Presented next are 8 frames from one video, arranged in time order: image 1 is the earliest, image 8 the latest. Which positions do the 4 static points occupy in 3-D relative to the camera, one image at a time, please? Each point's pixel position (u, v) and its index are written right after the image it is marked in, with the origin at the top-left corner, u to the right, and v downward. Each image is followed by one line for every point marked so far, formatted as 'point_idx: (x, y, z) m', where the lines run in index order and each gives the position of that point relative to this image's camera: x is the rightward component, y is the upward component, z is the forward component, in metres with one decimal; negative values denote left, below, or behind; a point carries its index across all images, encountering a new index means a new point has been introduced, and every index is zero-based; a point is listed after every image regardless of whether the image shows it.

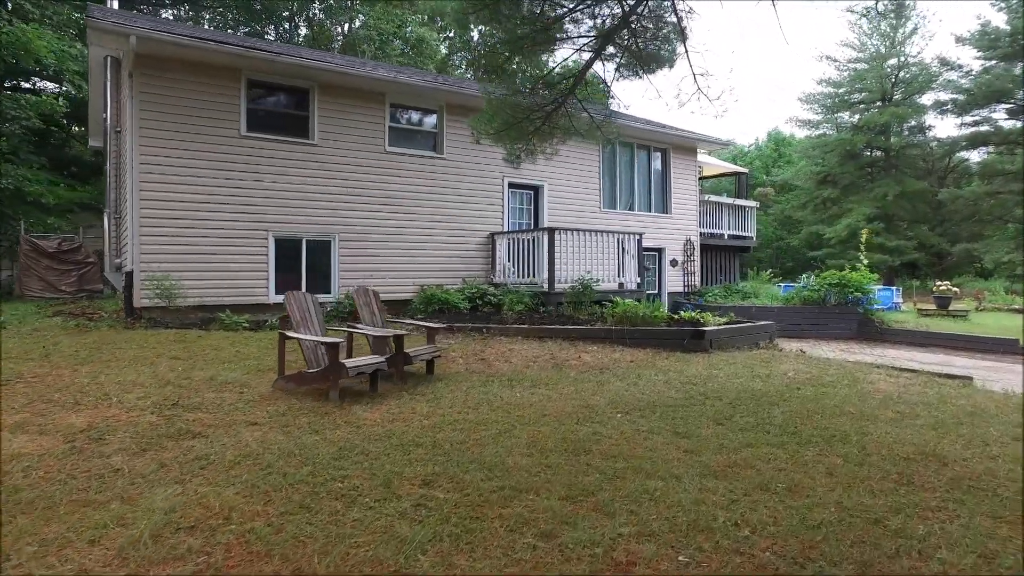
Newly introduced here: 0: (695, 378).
0: (+2.0, -1.0, +6.3) m
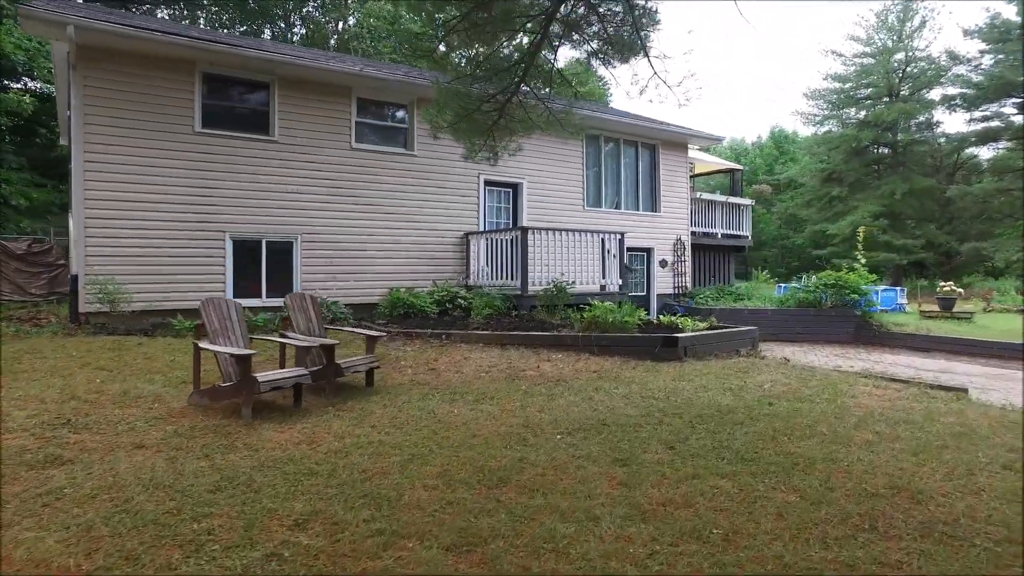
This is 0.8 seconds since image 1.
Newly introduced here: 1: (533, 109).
0: (+1.5, -1.1, +5.8) m
1: (+0.2, +2.0, +6.5) m
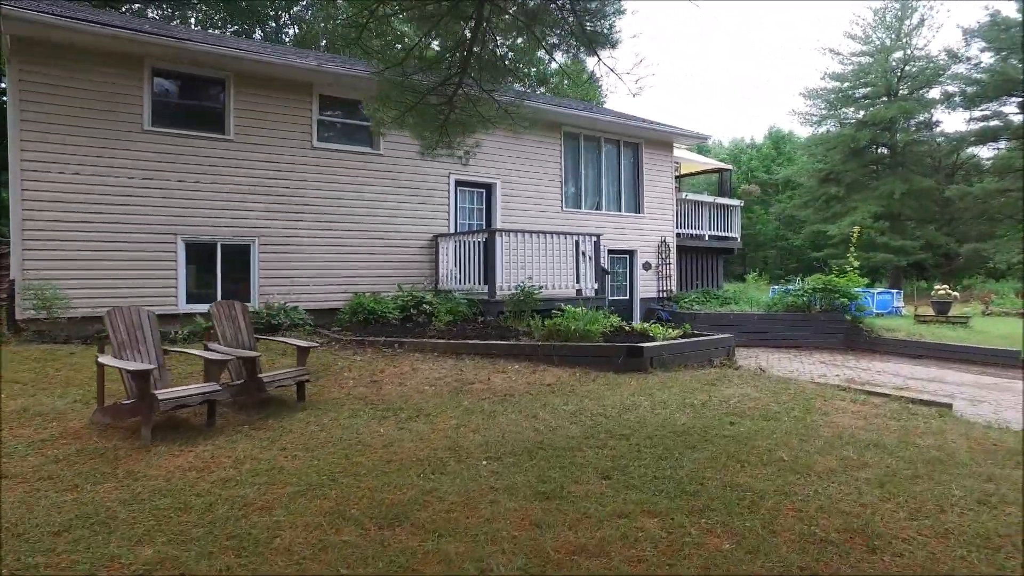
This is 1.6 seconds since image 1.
0: (+0.9, -1.1, +5.3) m
1: (-0.3, +1.9, +6.0) m
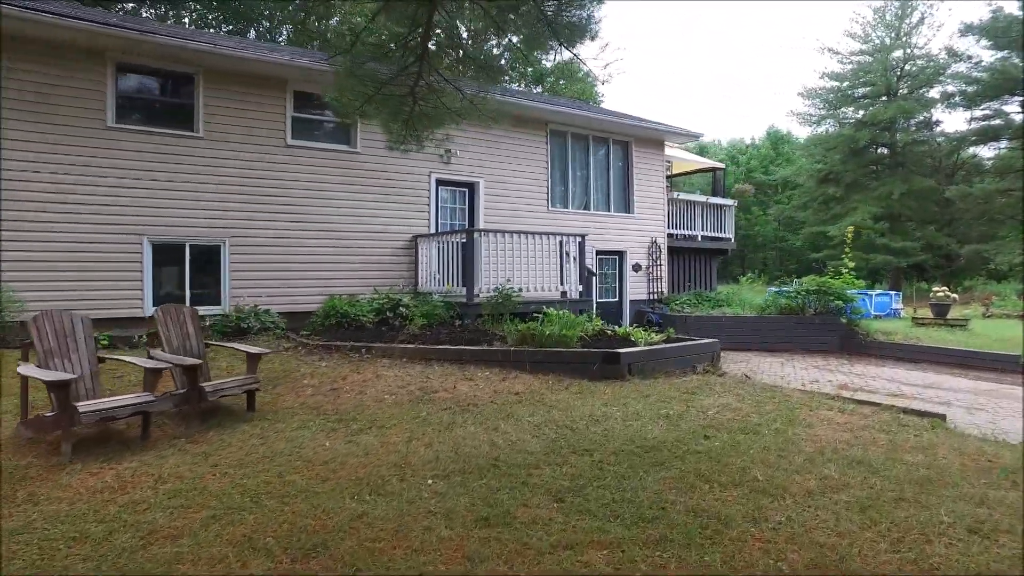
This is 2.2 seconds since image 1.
0: (+0.6, -1.2, +4.9) m
1: (-0.6, +1.9, +5.7) m
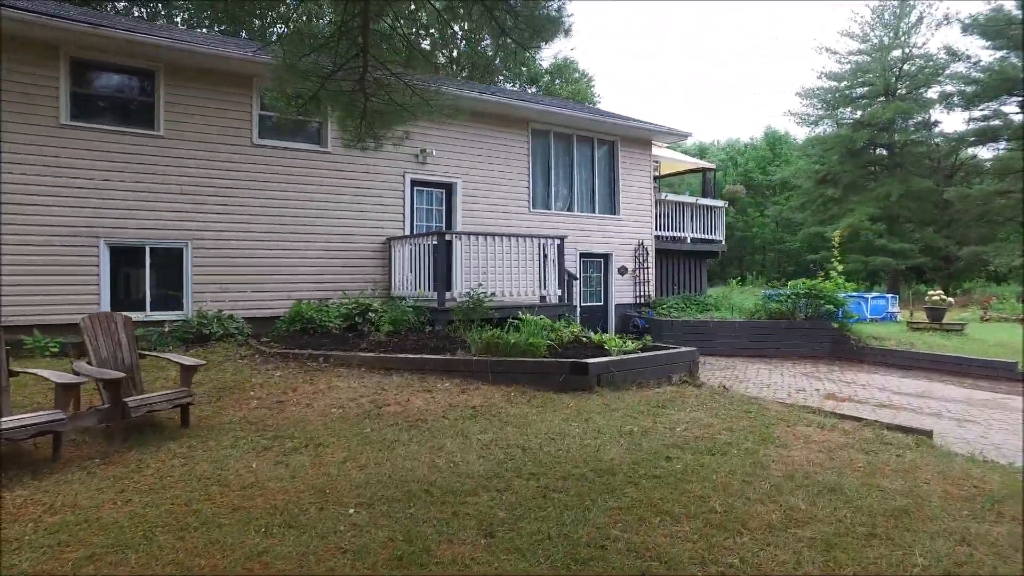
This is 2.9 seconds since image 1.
0: (+0.2, -1.2, +4.6) m
1: (-1.1, +1.9, +5.3) m
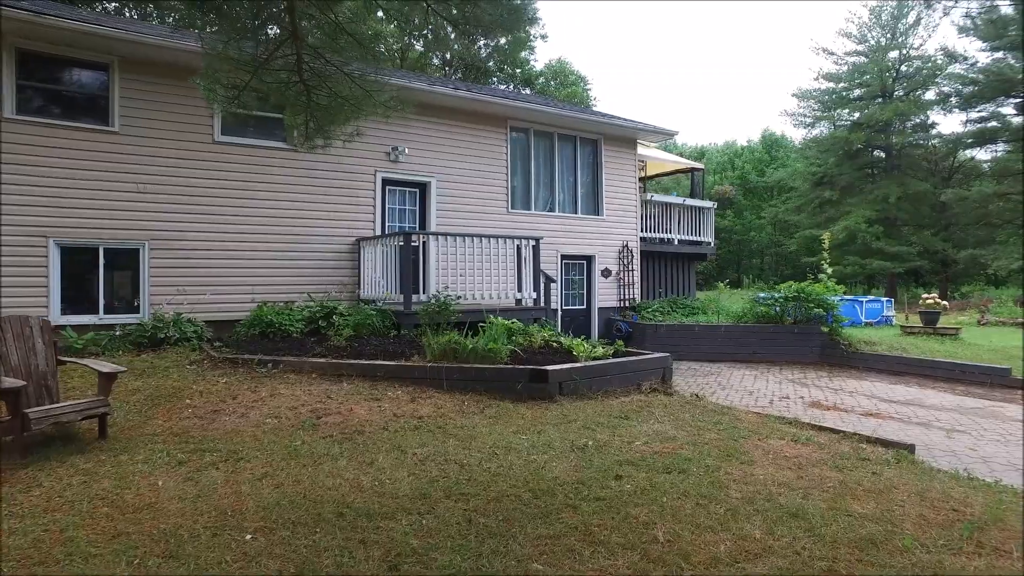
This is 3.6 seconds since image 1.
0: (-0.3, -1.2, +4.2) m
1: (-1.5, +1.8, +5.0) m
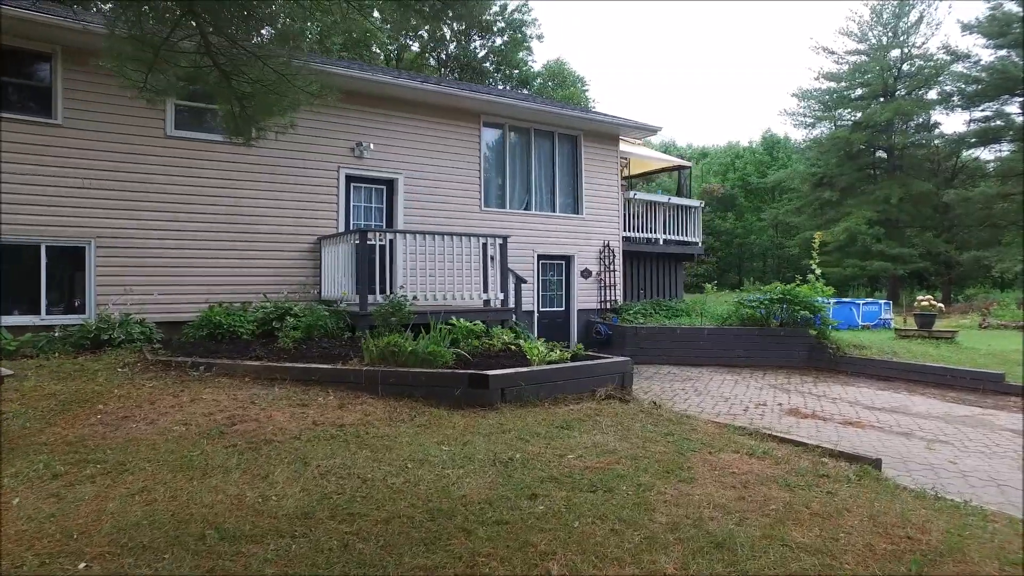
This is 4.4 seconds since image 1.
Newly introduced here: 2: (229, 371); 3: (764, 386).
0: (-0.8, -1.2, +3.8) m
1: (-2.0, +1.9, +4.6) m
2: (-3.0, -0.9, +6.0) m
3: (+4.0, -1.5, +8.8) m
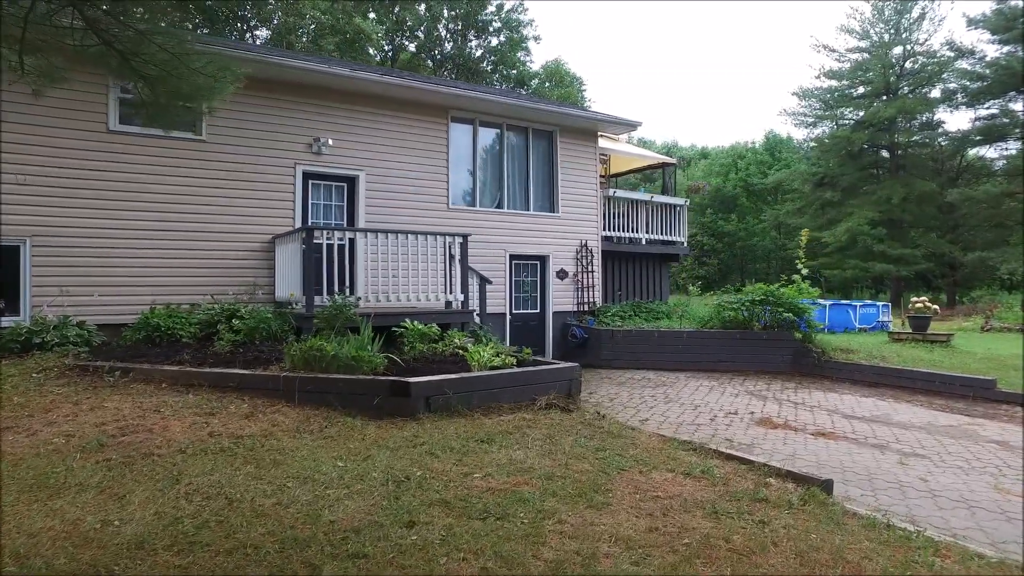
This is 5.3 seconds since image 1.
0: (-1.5, -1.2, +3.4) m
1: (-2.7, +1.9, +4.2) m
2: (-3.6, -0.9, +5.6) m
3: (+3.4, -1.5, +8.3) m
